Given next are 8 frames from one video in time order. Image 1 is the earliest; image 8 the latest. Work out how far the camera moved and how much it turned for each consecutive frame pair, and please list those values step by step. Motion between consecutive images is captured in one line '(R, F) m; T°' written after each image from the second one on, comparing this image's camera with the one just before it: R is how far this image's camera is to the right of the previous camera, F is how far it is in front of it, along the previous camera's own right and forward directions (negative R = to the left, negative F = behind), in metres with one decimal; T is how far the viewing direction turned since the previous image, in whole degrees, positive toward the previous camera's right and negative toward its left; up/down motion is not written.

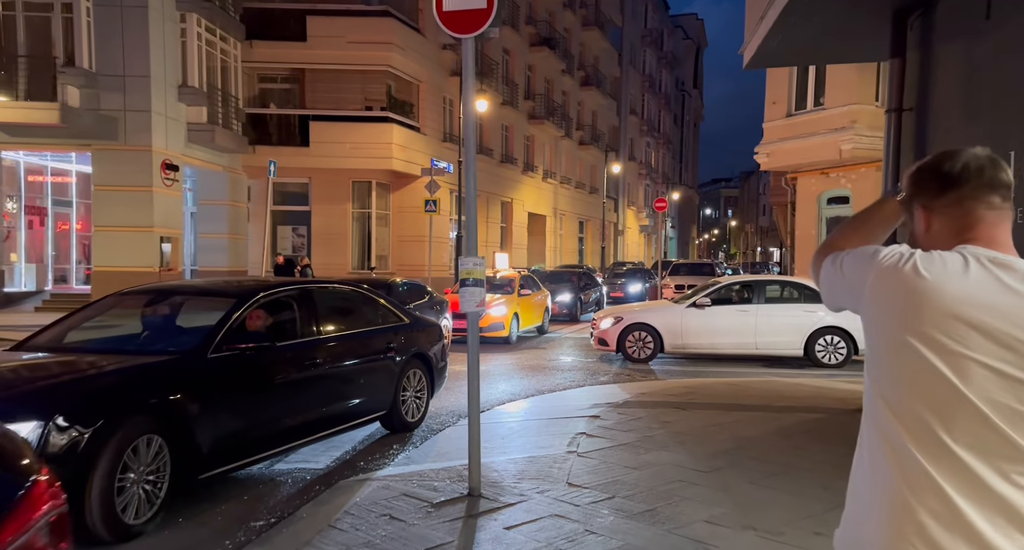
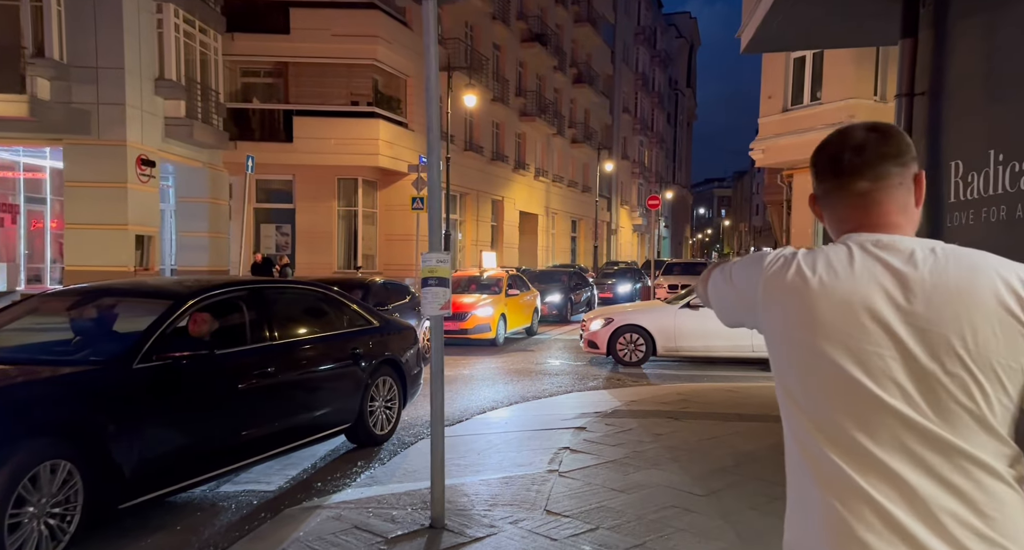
(+0.1, +0.7) m; 0°
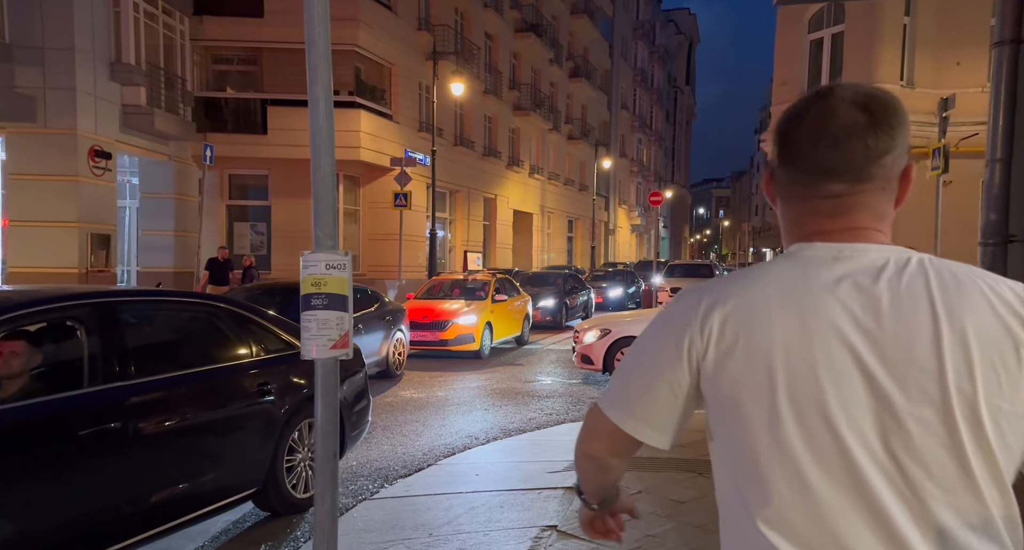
(+0.2, +1.8) m; 0°
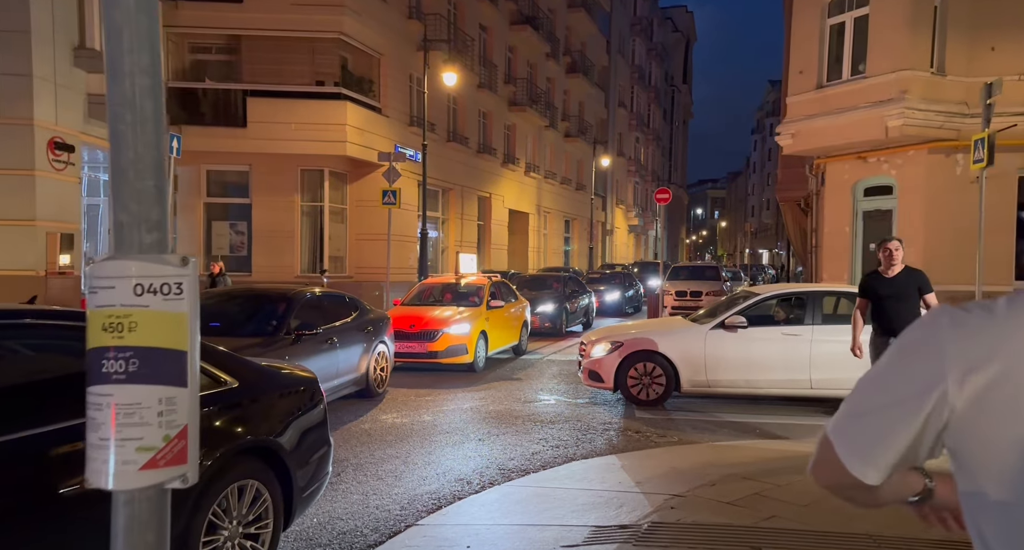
(0.0, +1.5) m; 0°
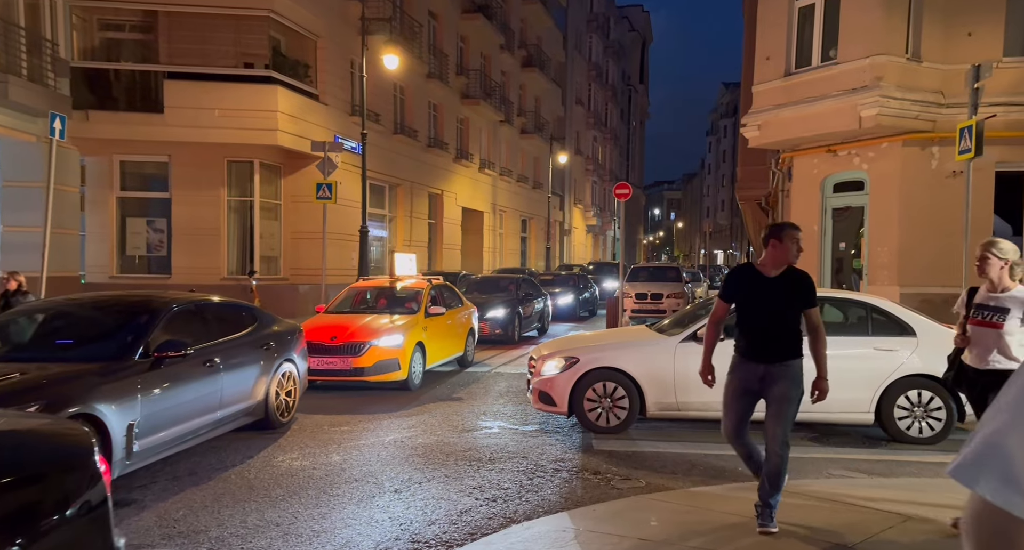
(+0.2, +1.7) m; +2°
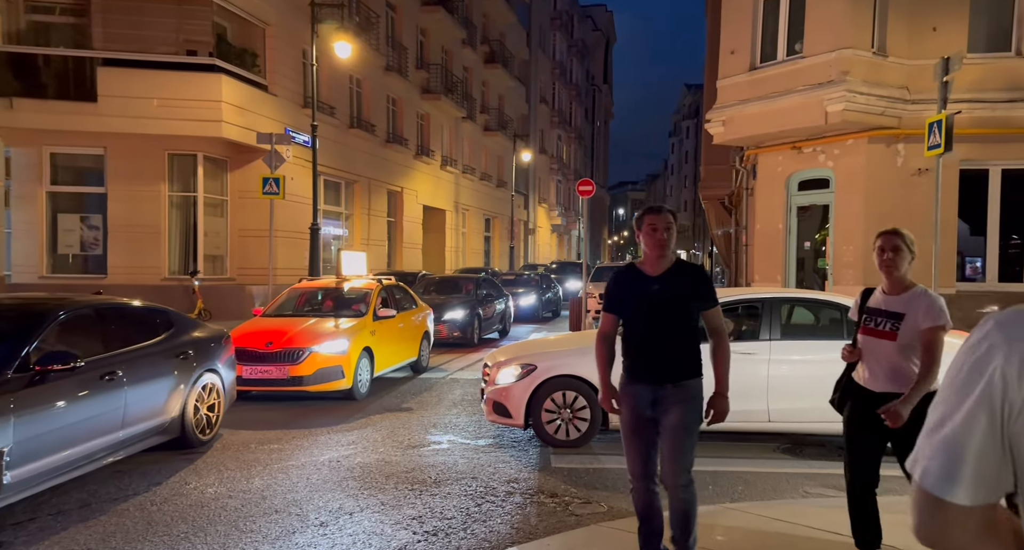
(+0.1, +0.8) m; +2°
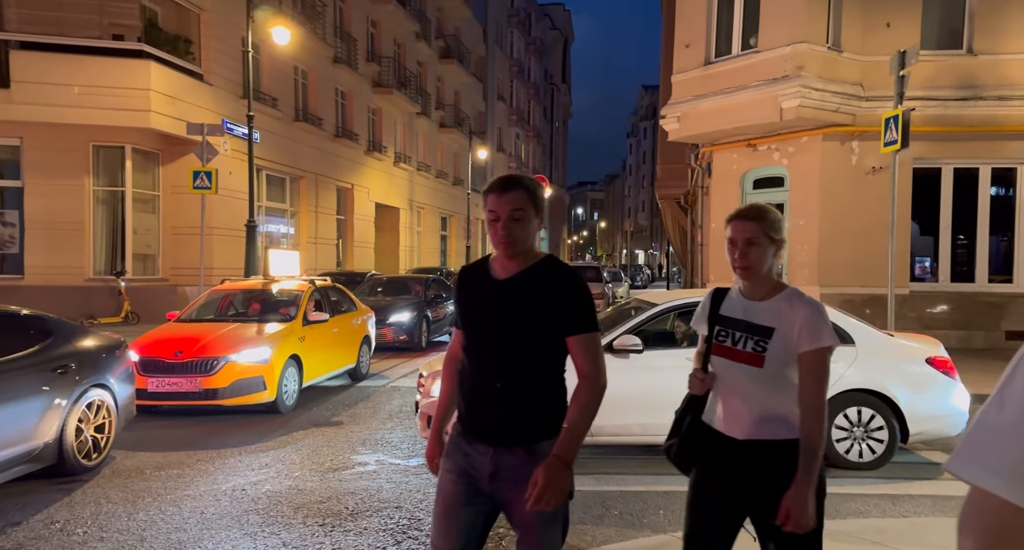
(+0.2, +0.8) m; +2°
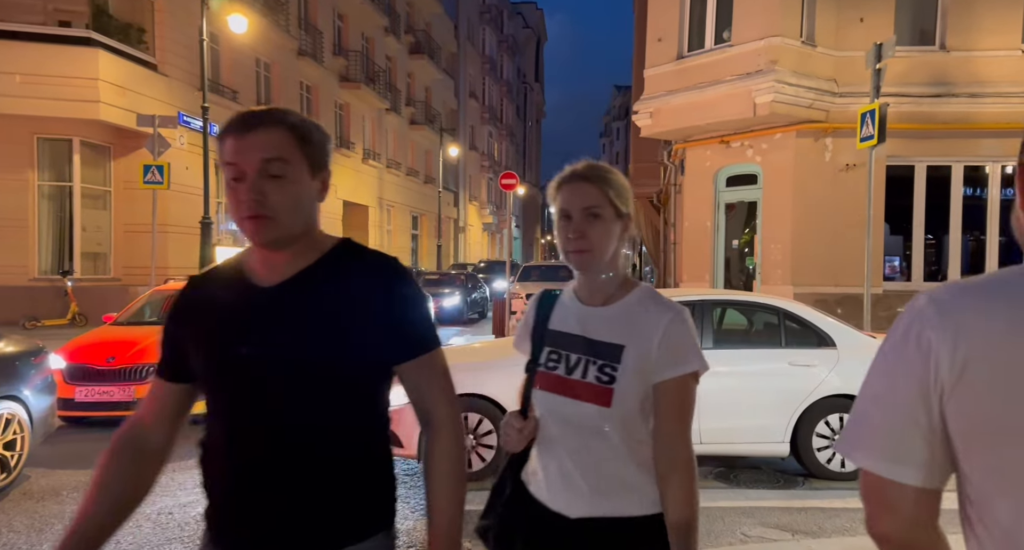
(+0.1, +0.6) m; +2°
